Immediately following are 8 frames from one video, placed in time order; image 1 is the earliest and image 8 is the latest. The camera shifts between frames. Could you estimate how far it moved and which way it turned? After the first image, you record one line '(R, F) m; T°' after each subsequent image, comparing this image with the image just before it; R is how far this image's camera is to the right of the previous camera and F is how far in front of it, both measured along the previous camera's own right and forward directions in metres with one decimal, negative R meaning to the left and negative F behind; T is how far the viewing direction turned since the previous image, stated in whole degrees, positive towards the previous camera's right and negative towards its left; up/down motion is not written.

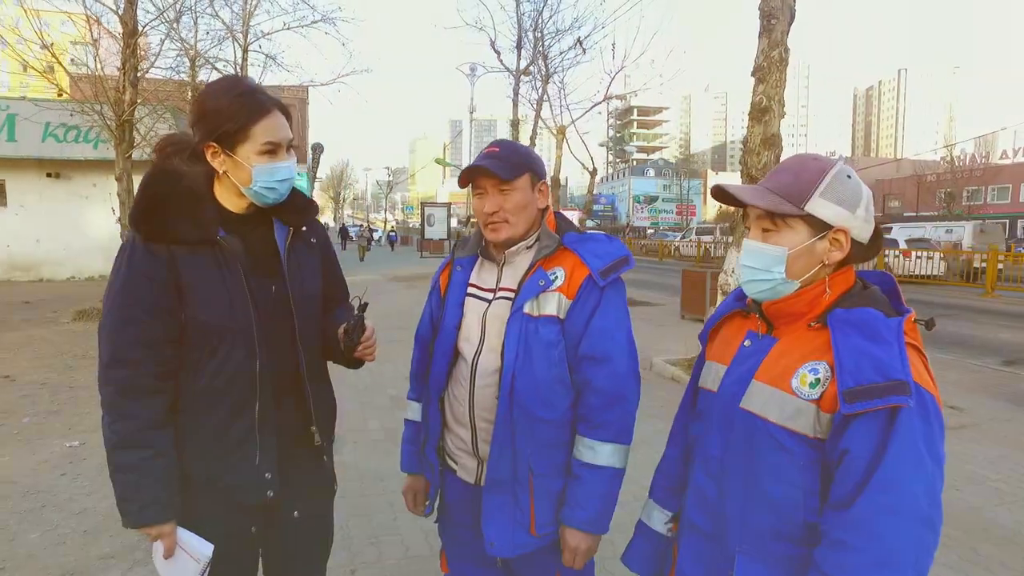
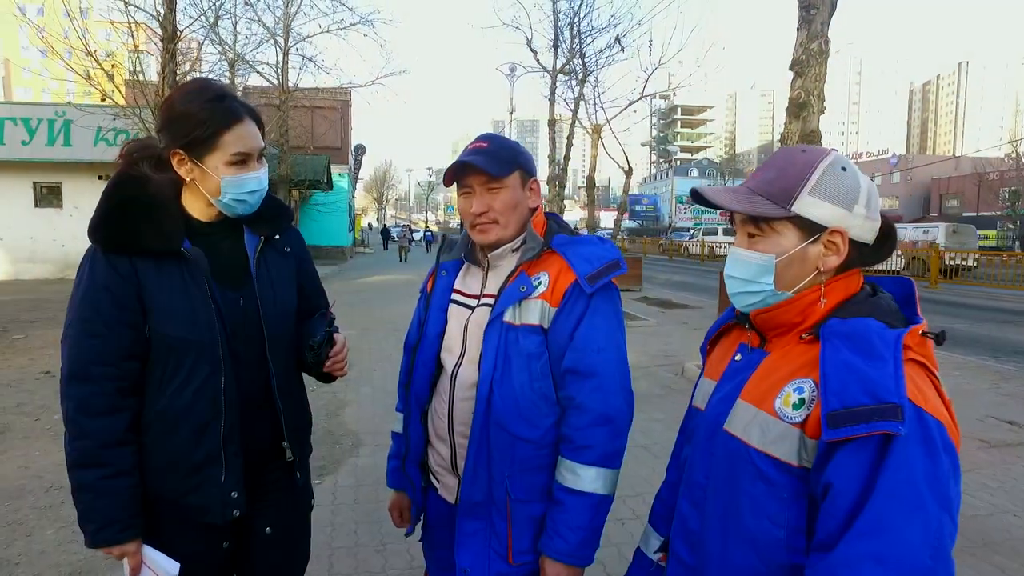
(+0.2, +0.1) m; -4°
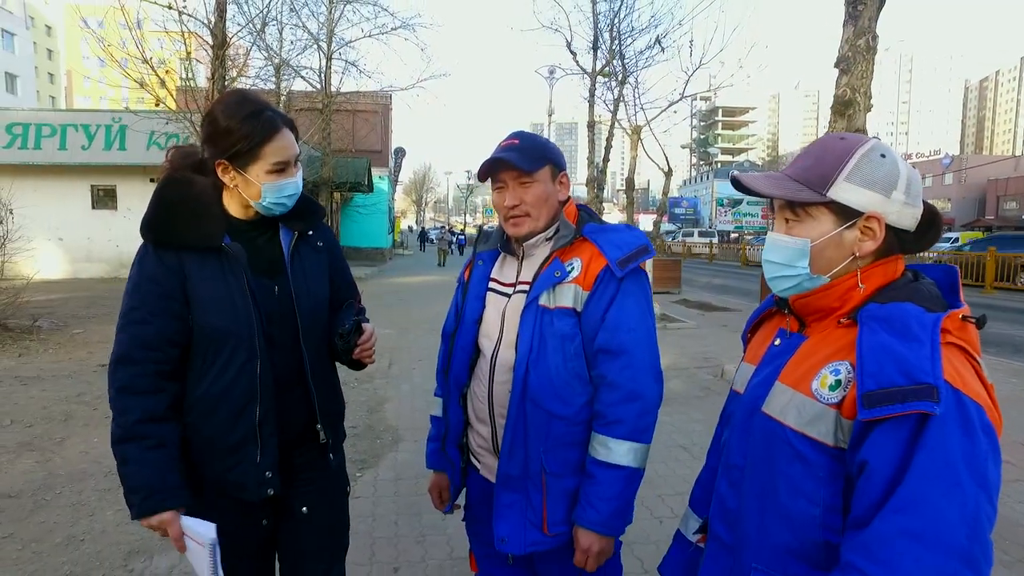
(0.0, 0.0) m; -3°
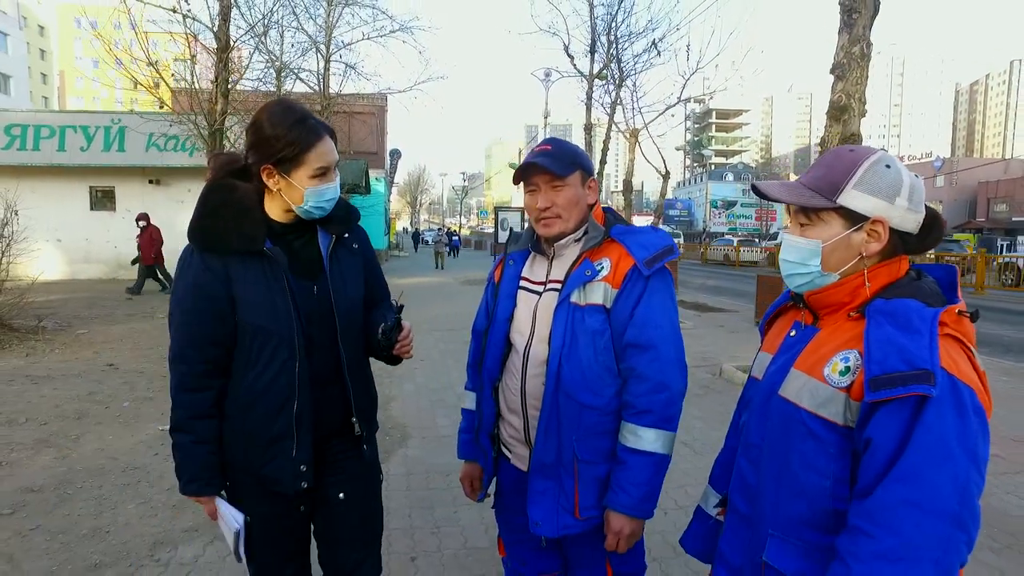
(-0.1, -0.1) m; +1°
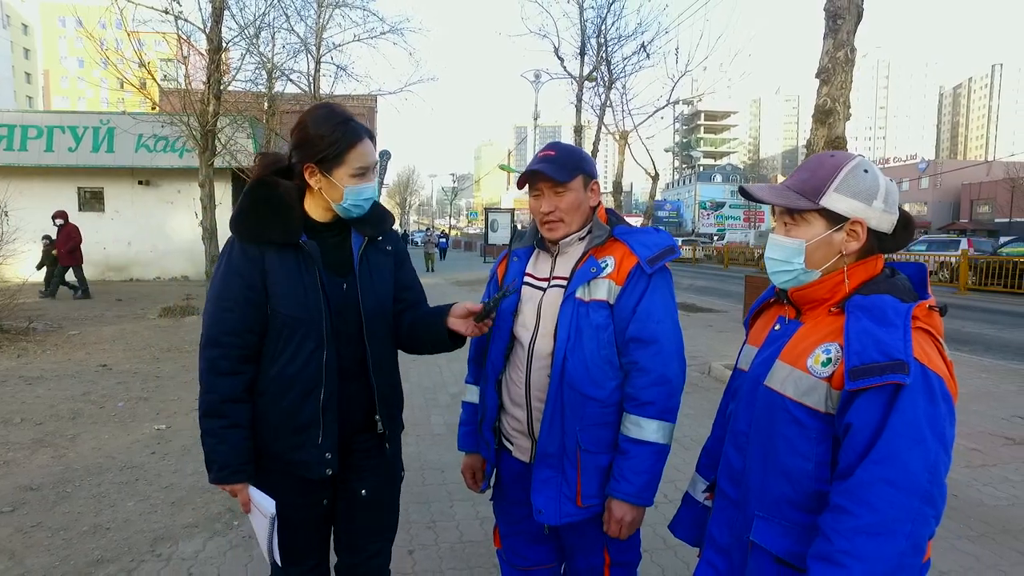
(0.0, -0.1) m; +1°
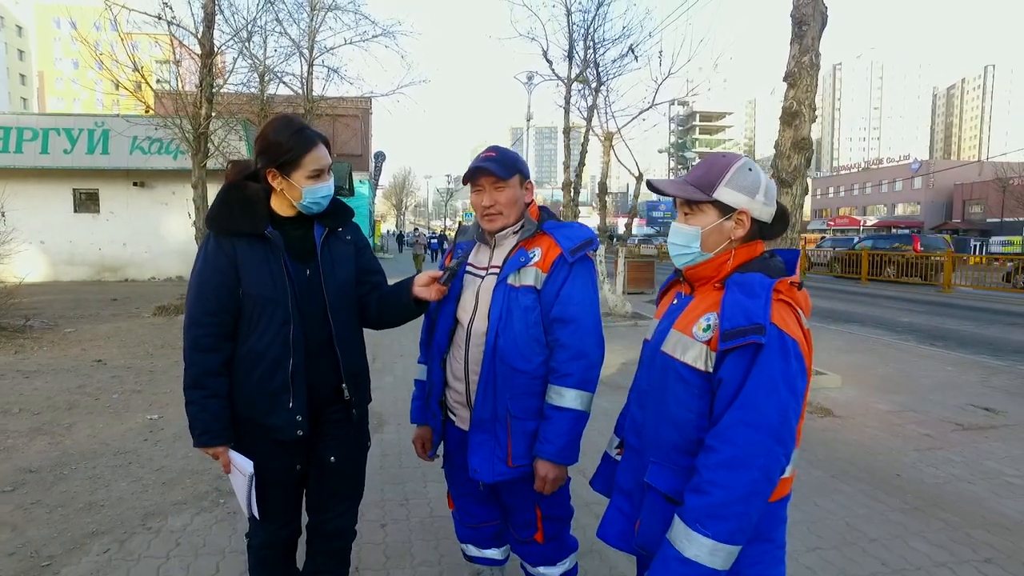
(+0.2, -0.3) m; 0°
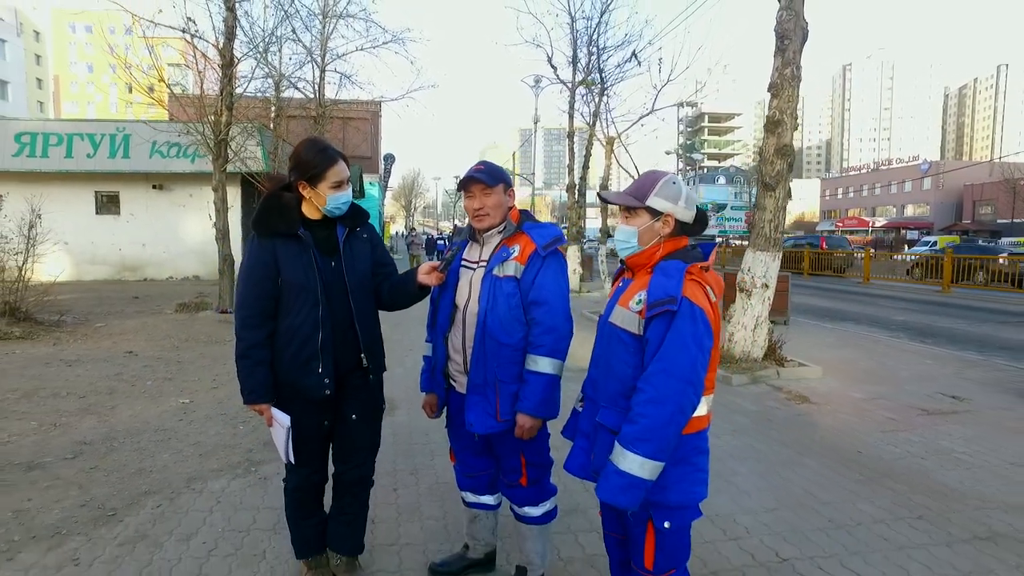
(+0.1, -0.5) m; -1°
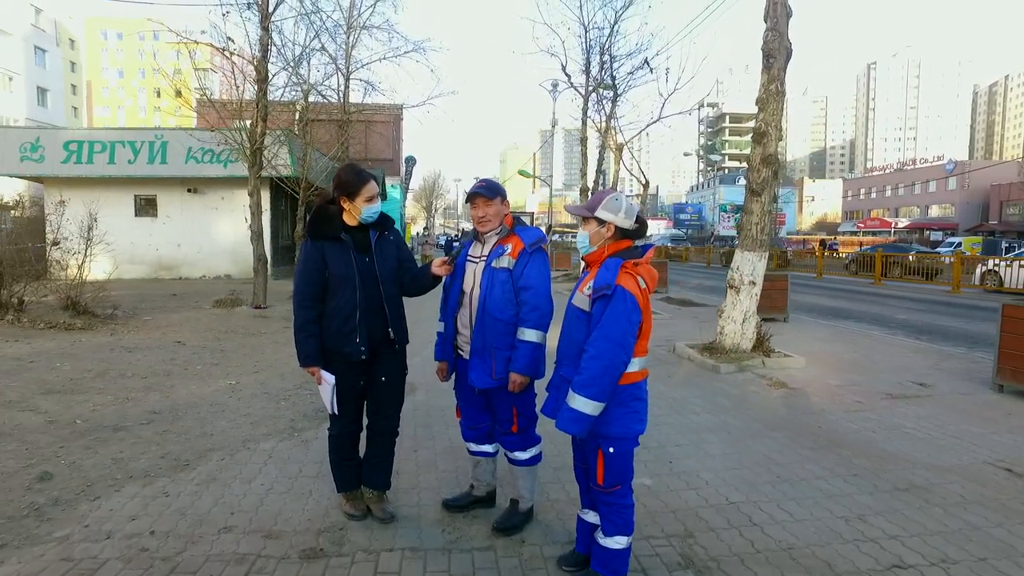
(+0.1, -0.8) m; -2°
